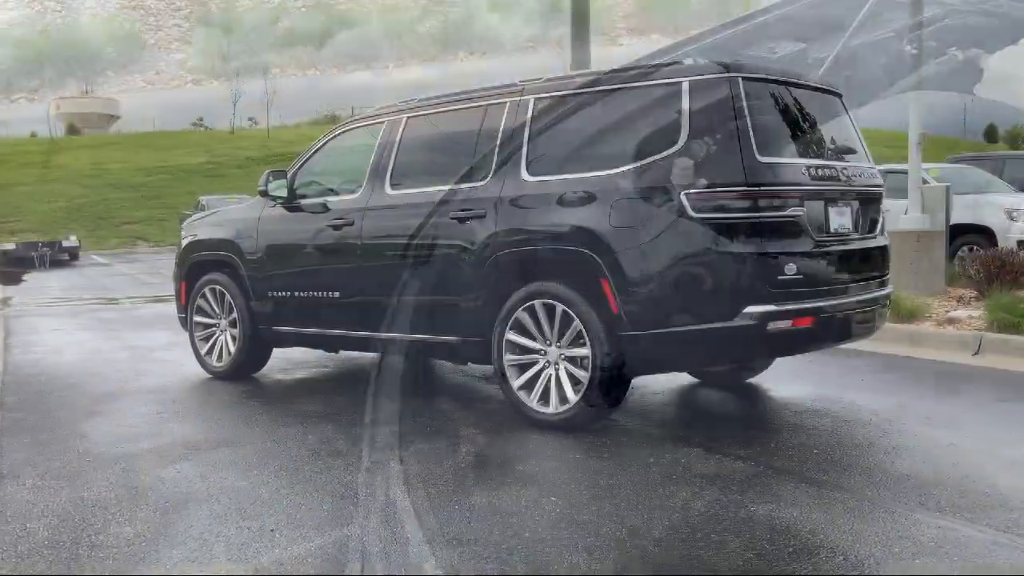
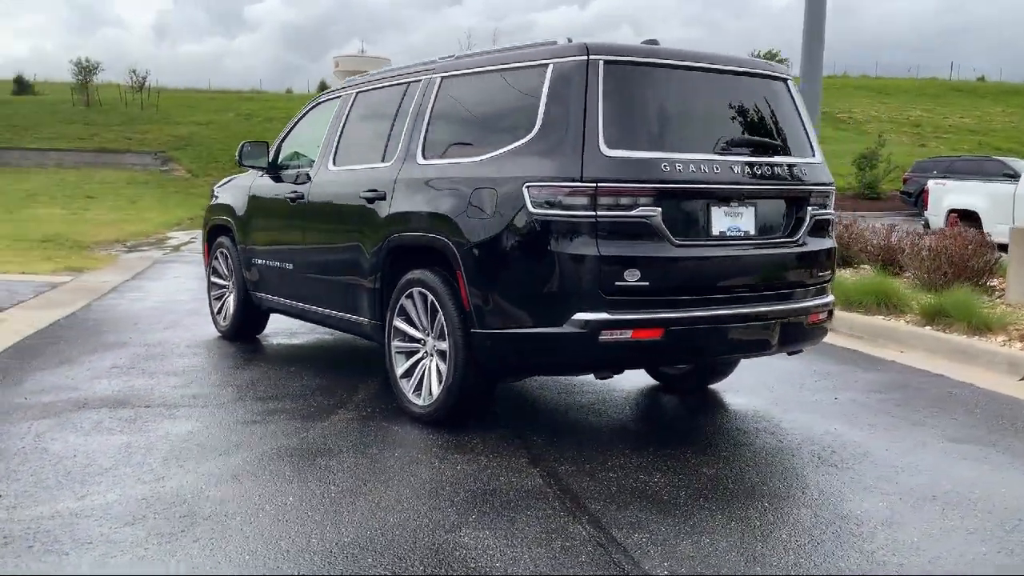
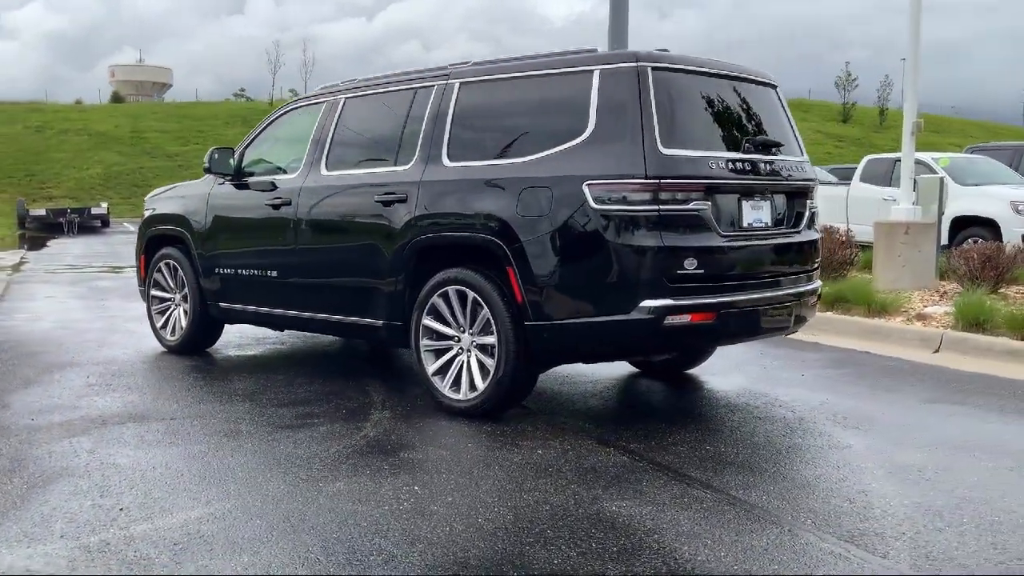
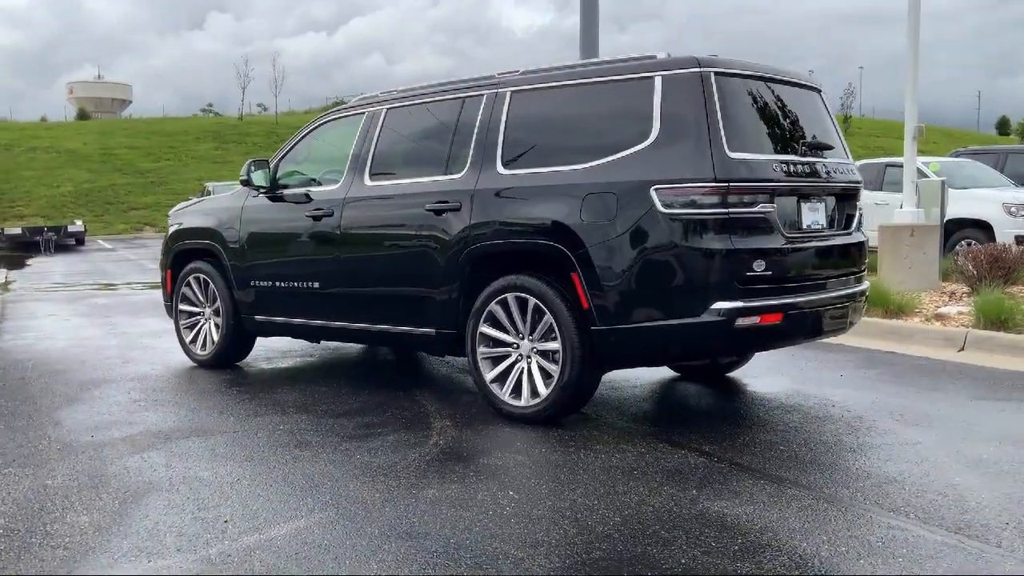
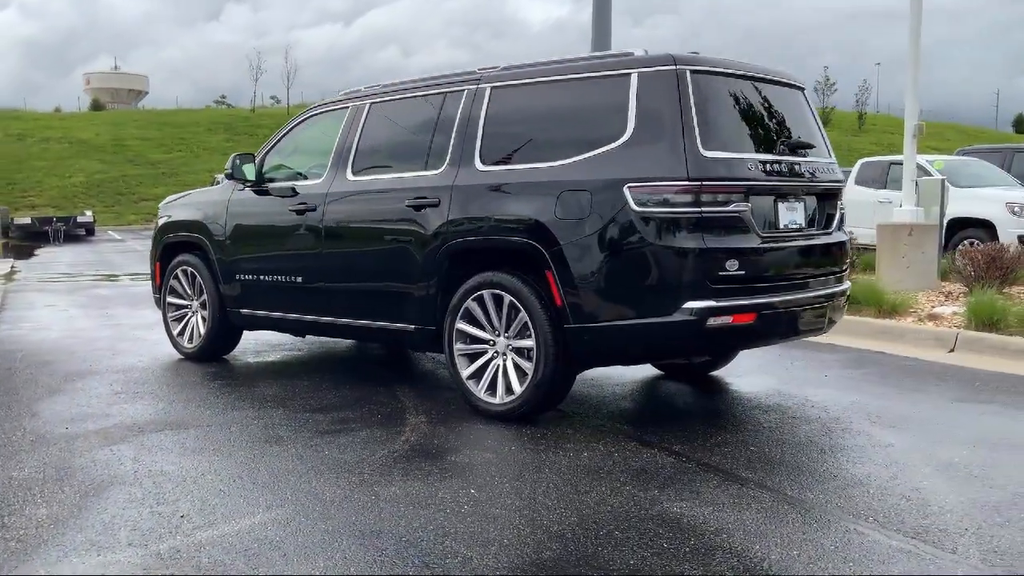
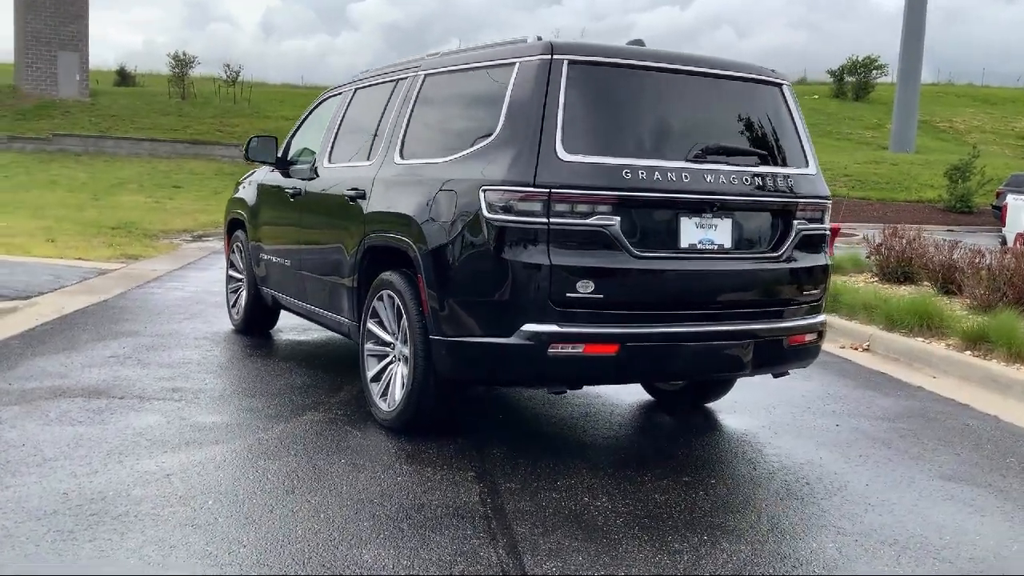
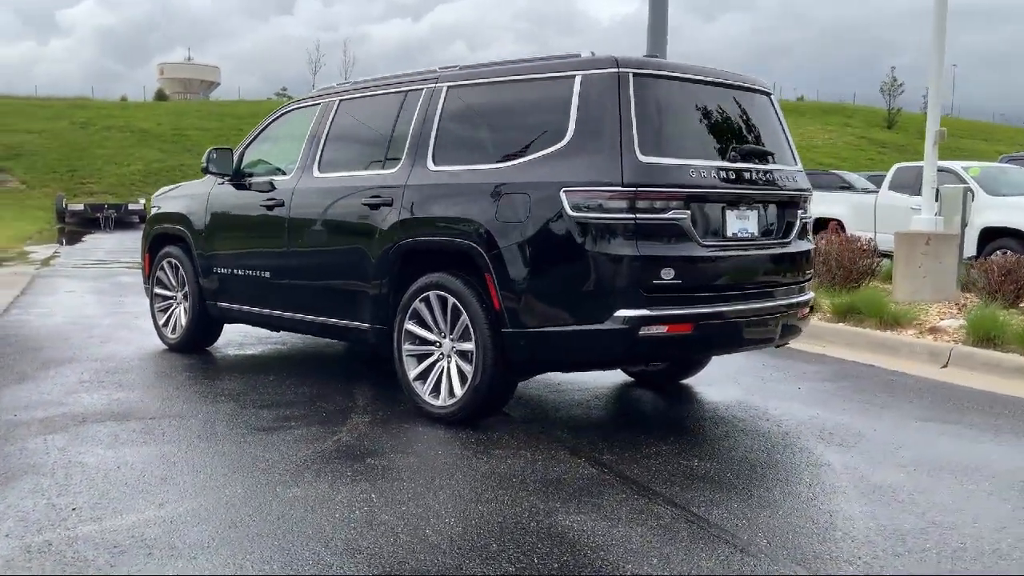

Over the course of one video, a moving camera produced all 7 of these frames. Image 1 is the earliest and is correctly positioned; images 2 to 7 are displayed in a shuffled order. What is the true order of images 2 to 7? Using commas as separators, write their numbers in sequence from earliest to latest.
4, 5, 3, 7, 2, 6
